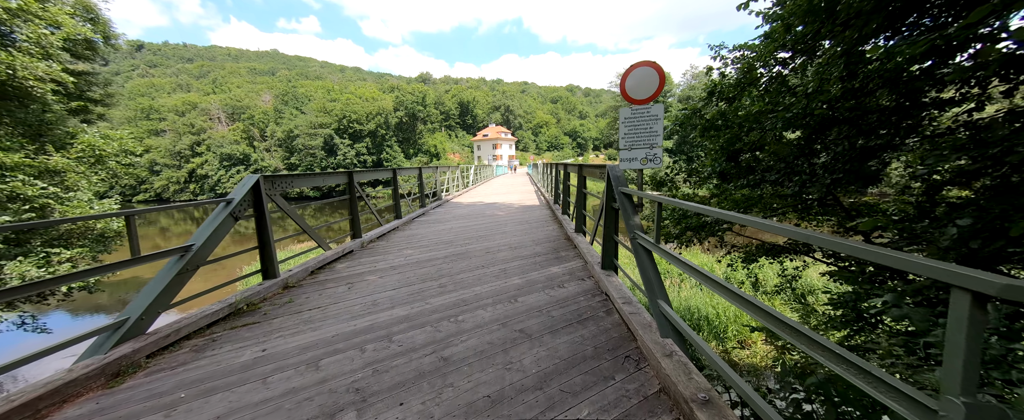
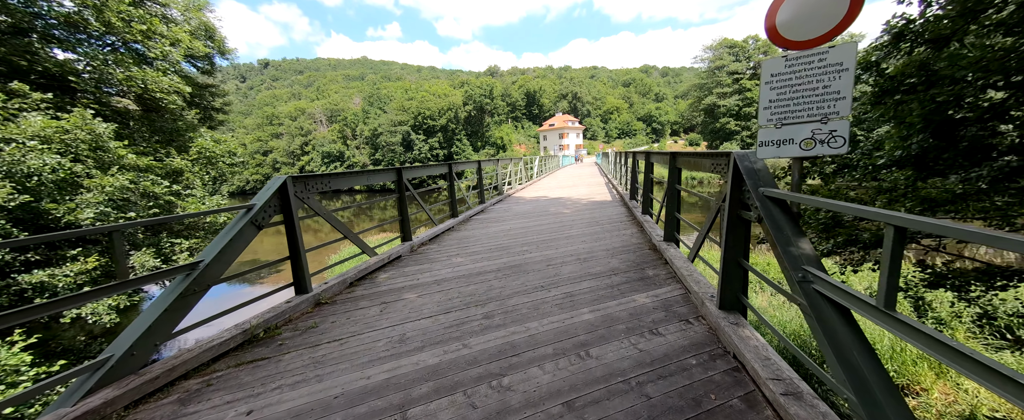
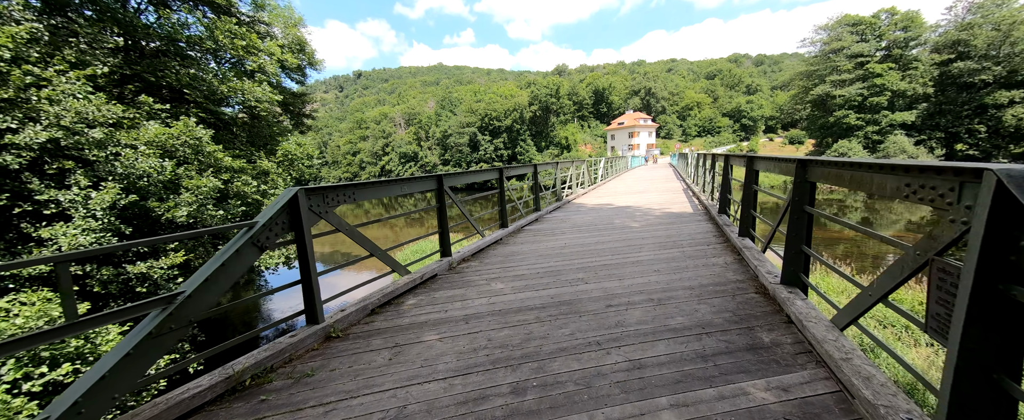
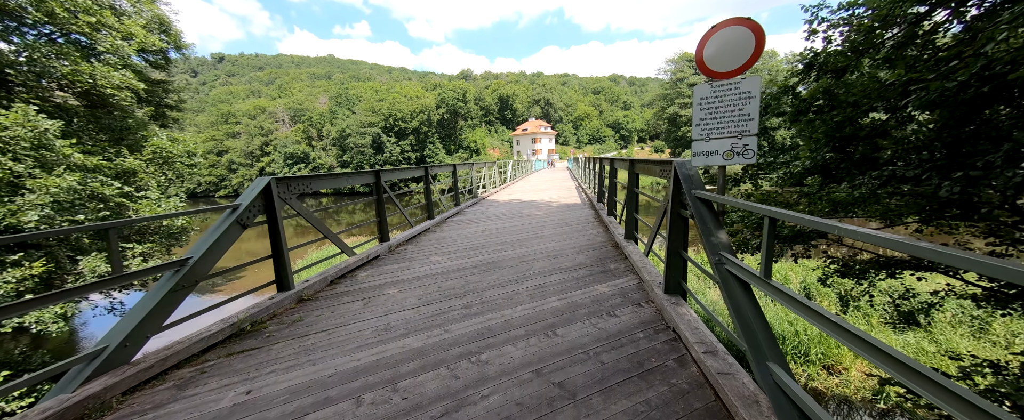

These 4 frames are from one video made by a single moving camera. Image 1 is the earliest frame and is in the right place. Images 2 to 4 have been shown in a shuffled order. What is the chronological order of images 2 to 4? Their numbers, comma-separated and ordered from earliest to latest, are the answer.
4, 2, 3
